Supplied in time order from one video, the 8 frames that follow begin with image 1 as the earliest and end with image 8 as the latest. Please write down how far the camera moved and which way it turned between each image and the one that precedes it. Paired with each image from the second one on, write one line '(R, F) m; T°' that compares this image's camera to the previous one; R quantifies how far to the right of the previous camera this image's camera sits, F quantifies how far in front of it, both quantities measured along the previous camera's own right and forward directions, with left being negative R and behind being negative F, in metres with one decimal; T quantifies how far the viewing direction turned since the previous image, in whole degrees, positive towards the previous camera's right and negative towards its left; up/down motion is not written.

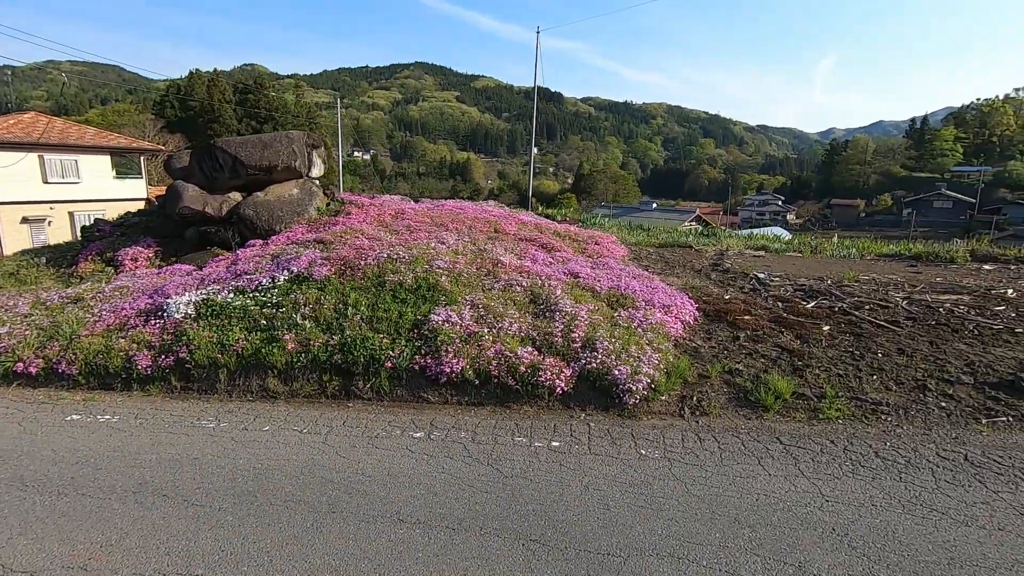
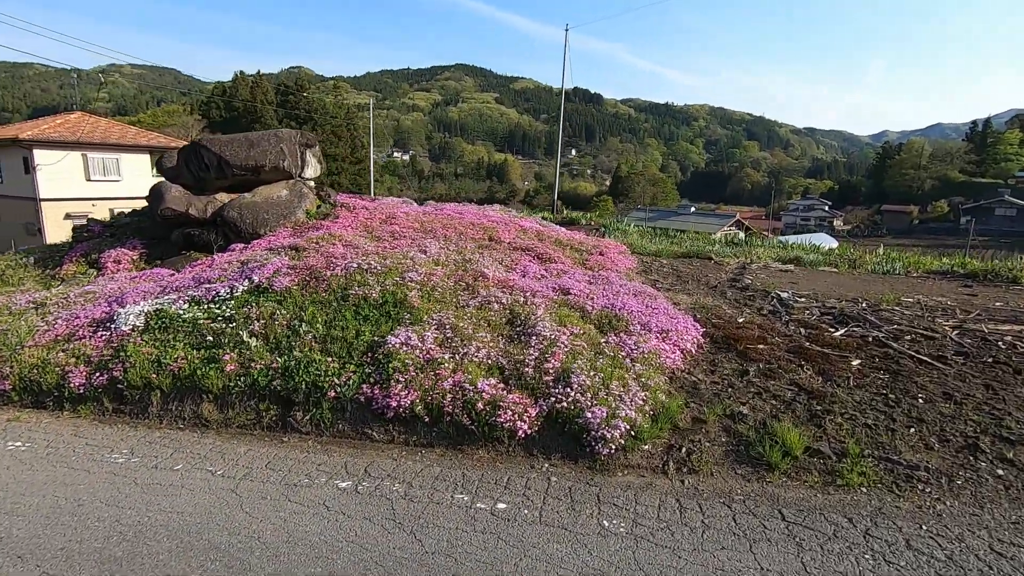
(+0.8, +1.0) m; -4°
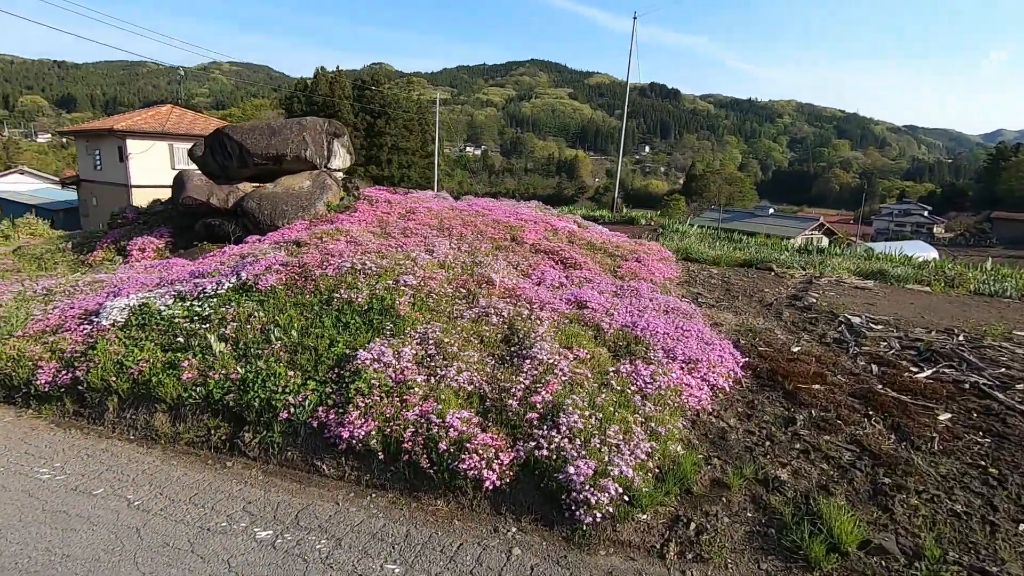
(+0.8, +1.1) m; -7°
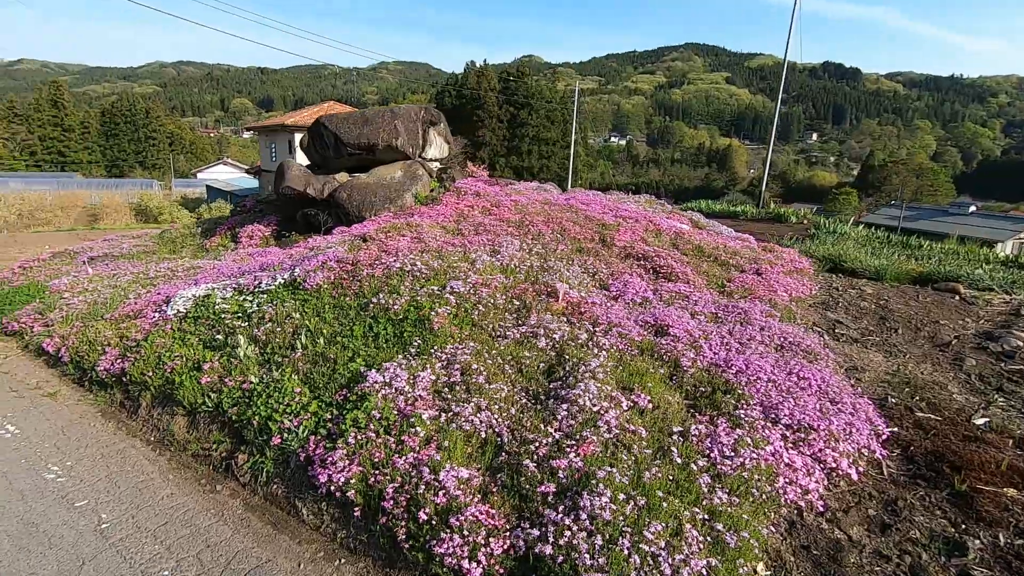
(+0.8, +1.4) m; -14°
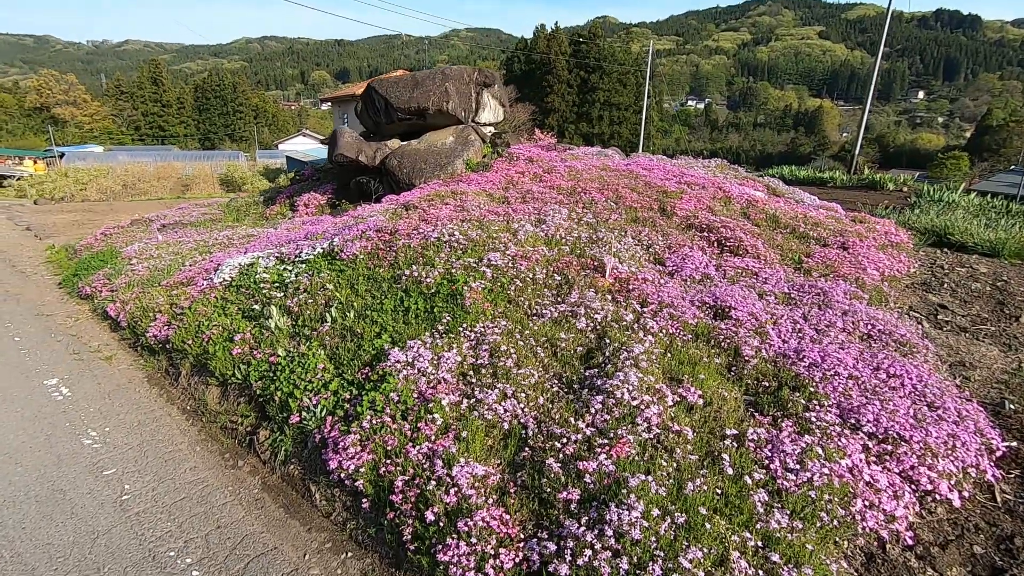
(+0.3, +0.5) m; -7°
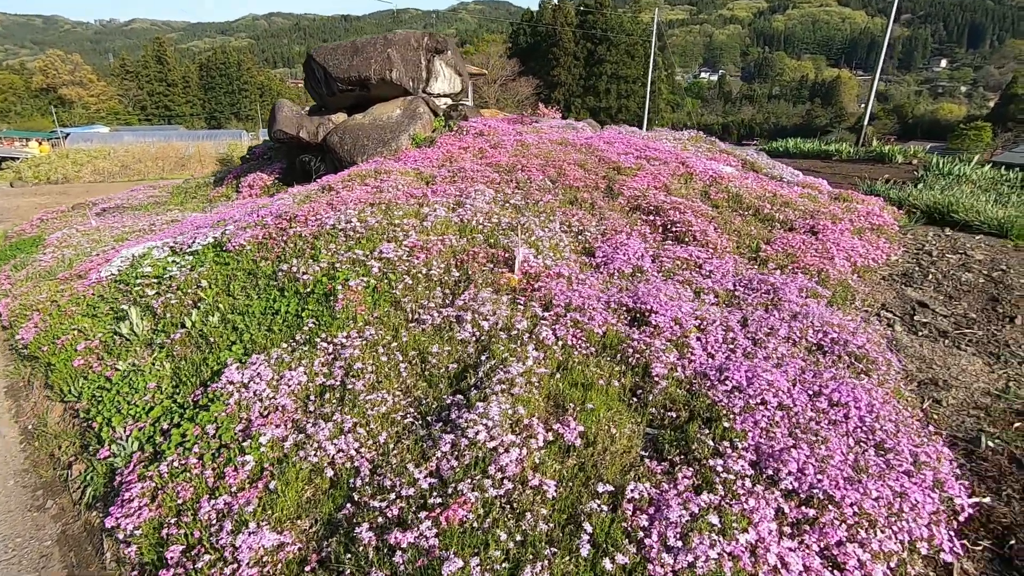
(+1.1, +0.9) m; -1°
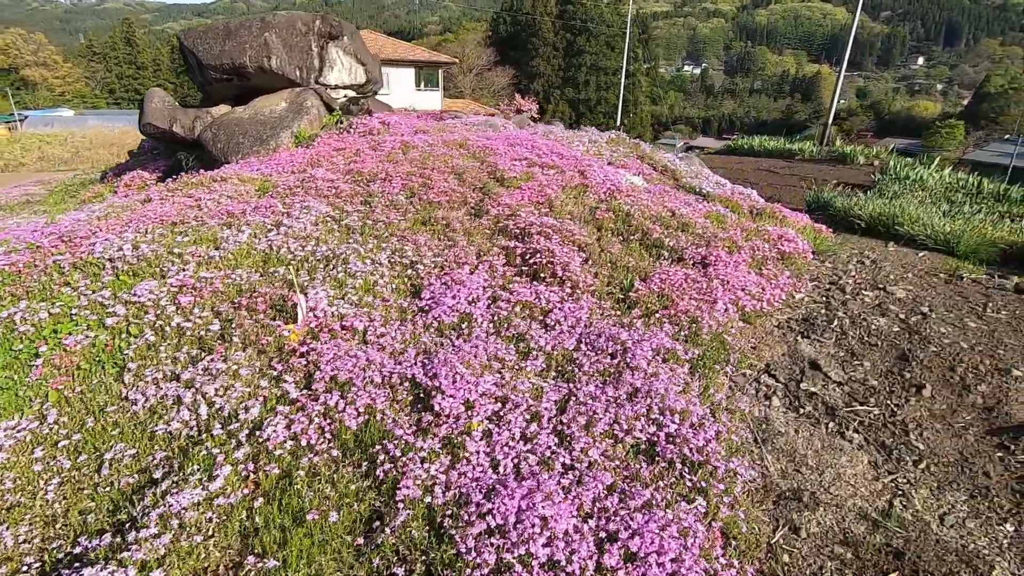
(+1.4, +1.0) m; +2°
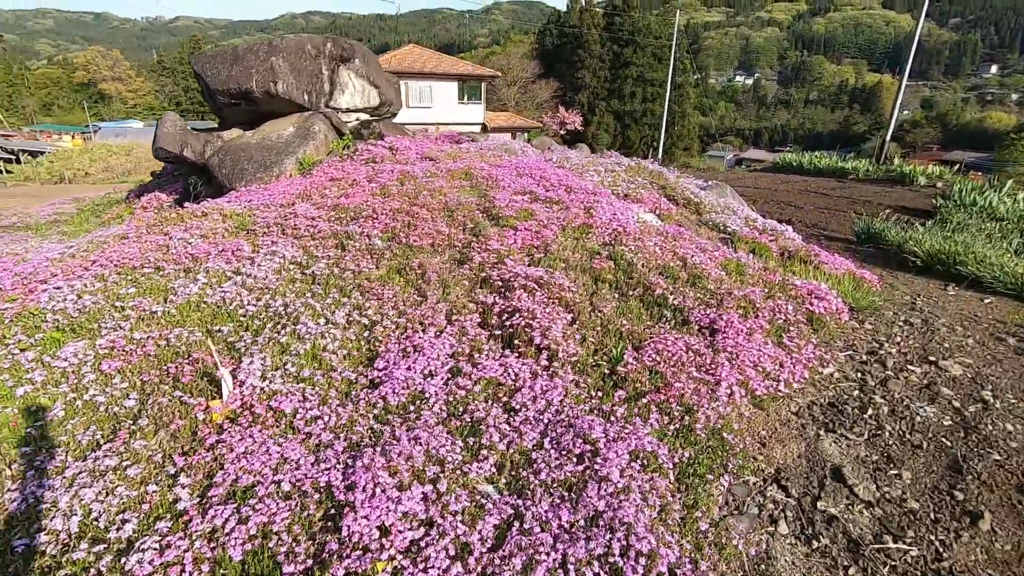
(+0.5, +0.6) m; -4°
